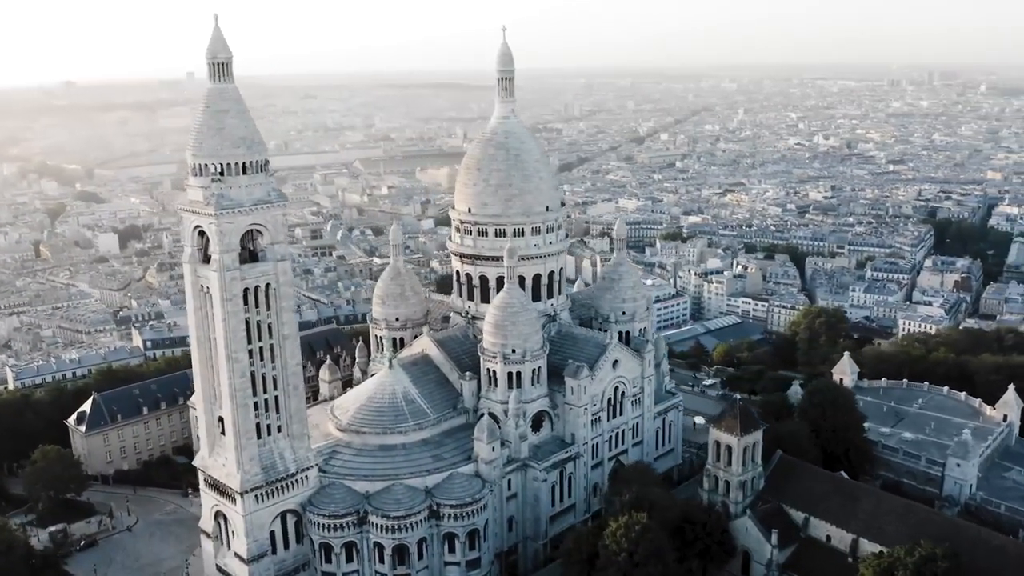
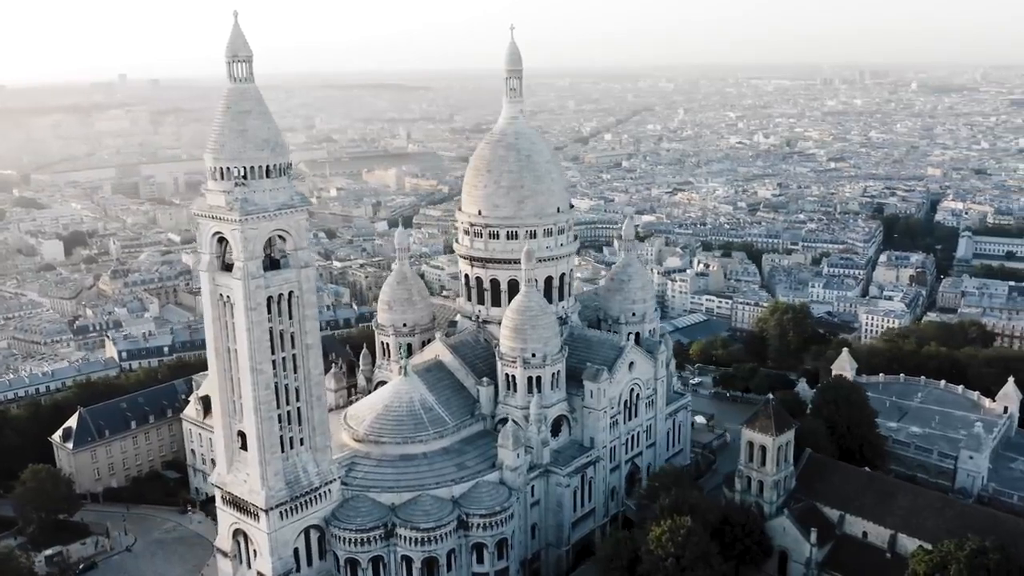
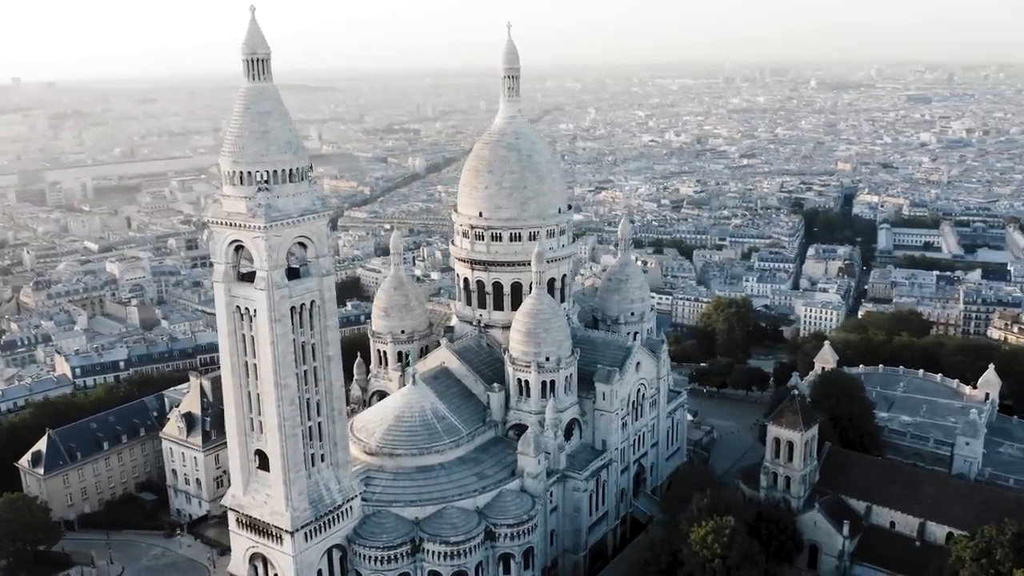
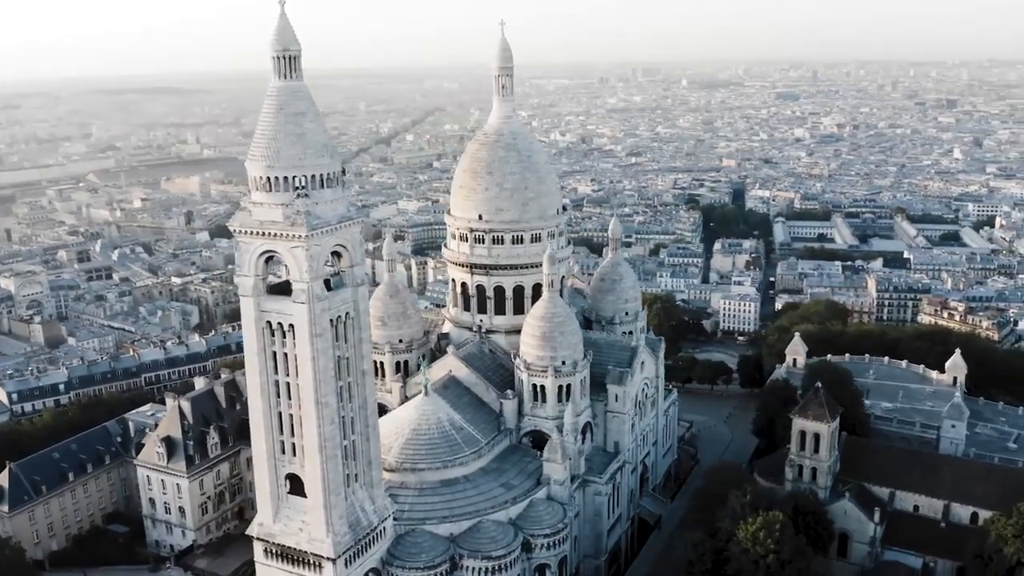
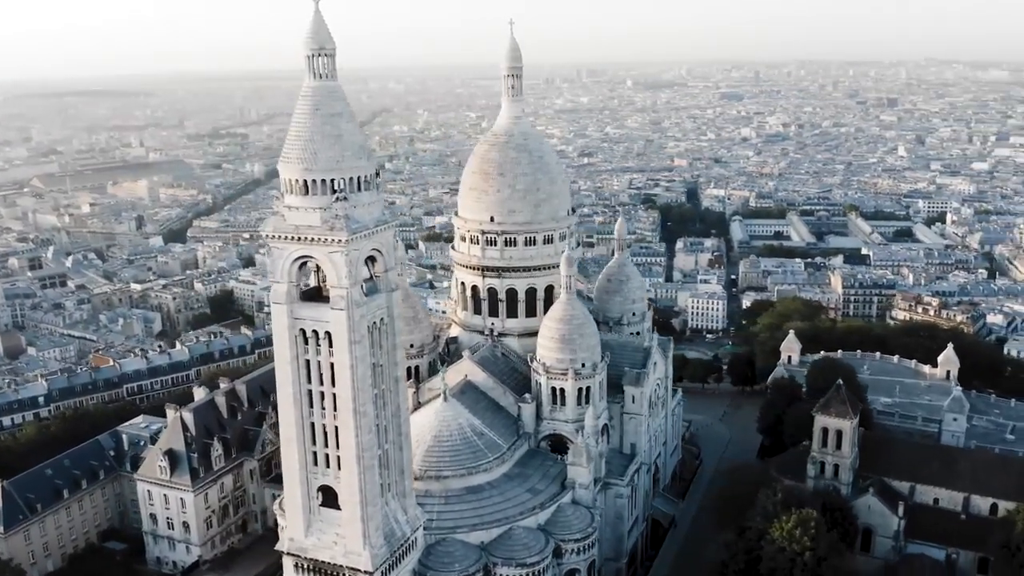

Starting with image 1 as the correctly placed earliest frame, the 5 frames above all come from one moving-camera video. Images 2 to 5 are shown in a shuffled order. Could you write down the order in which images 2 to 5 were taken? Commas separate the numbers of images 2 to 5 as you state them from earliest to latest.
2, 3, 4, 5
